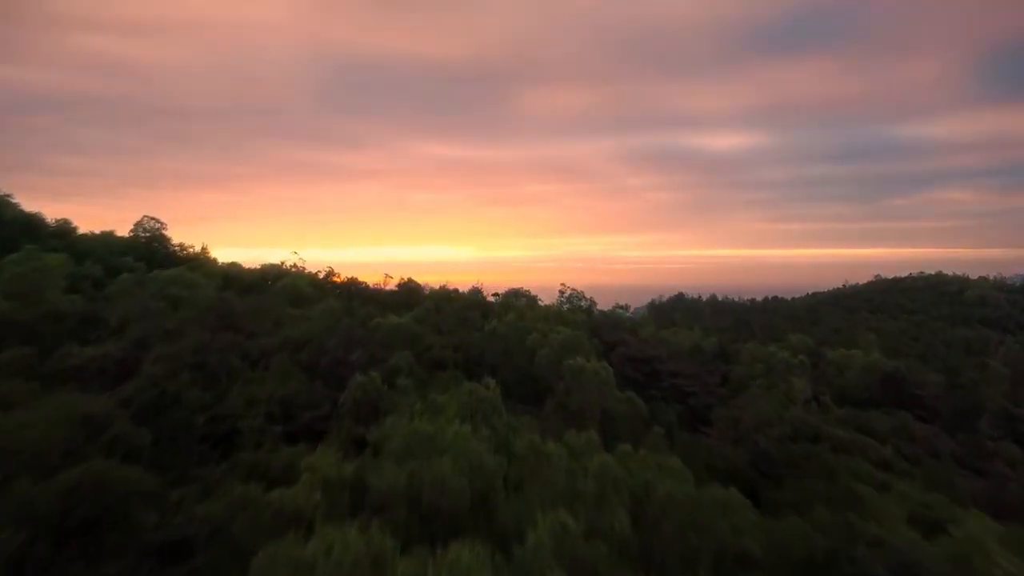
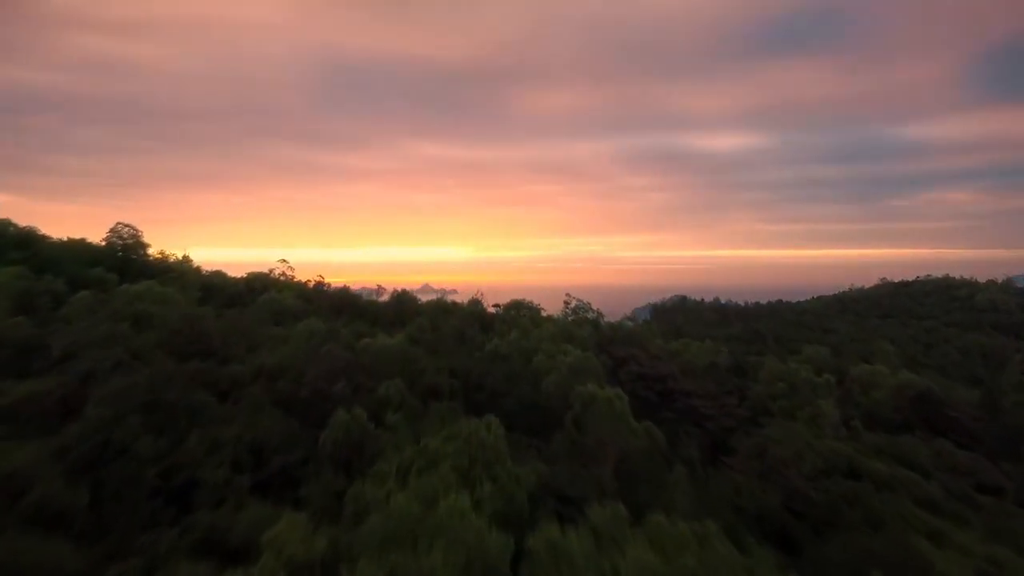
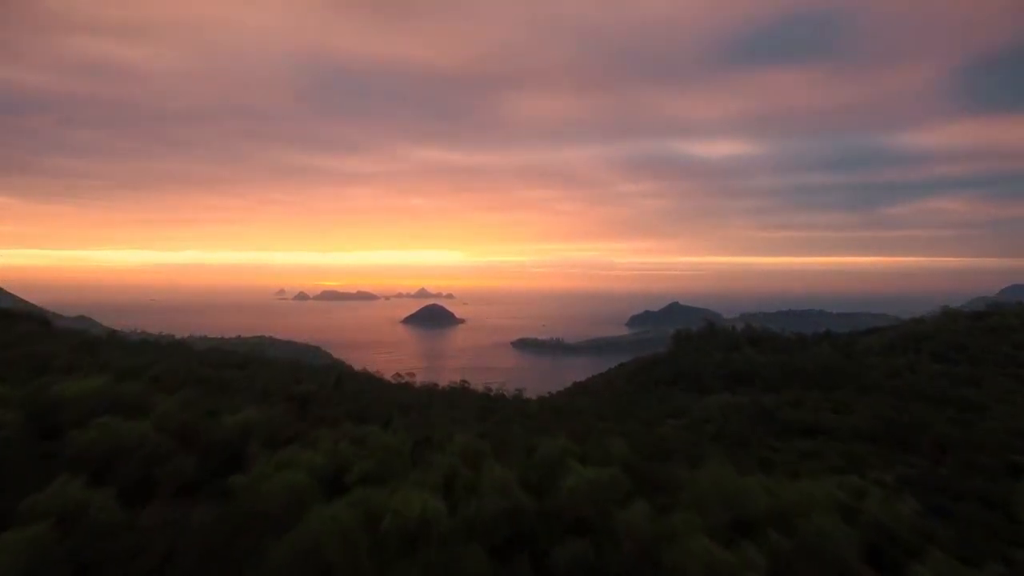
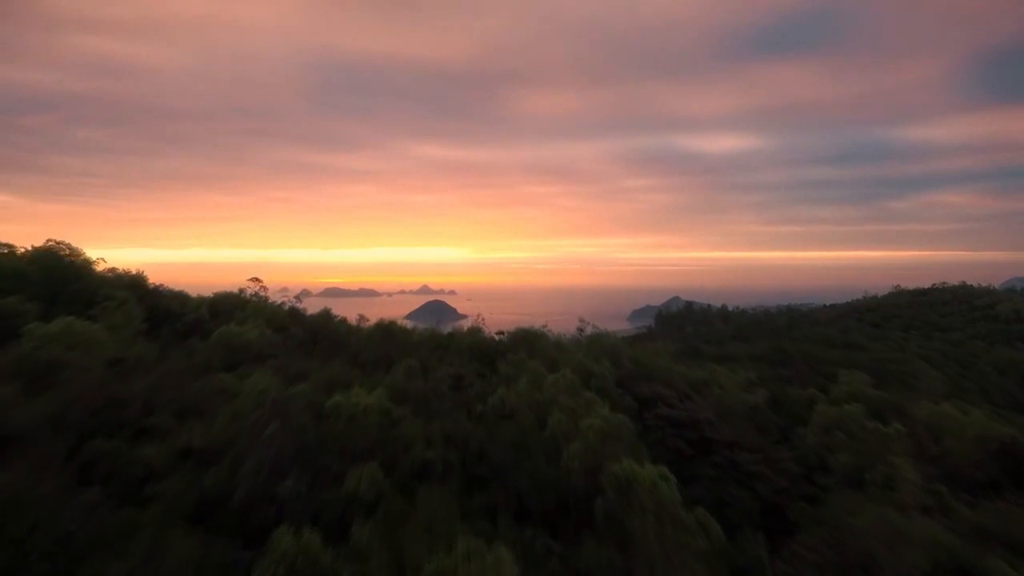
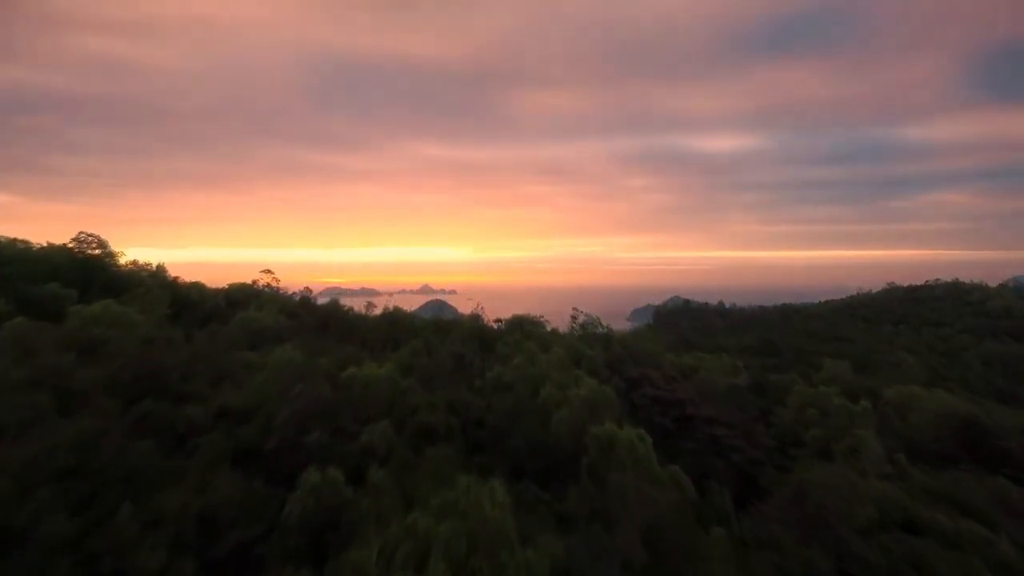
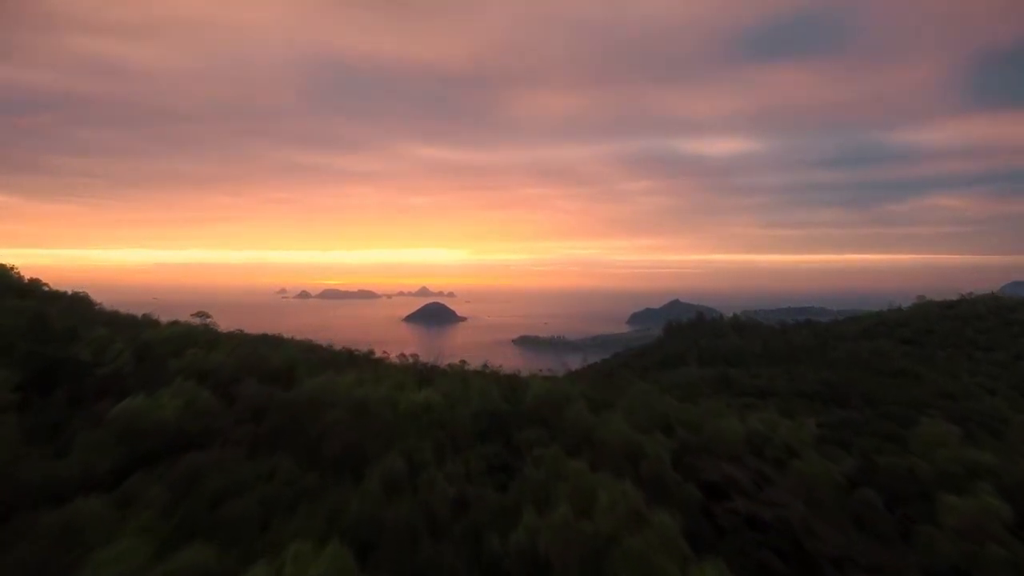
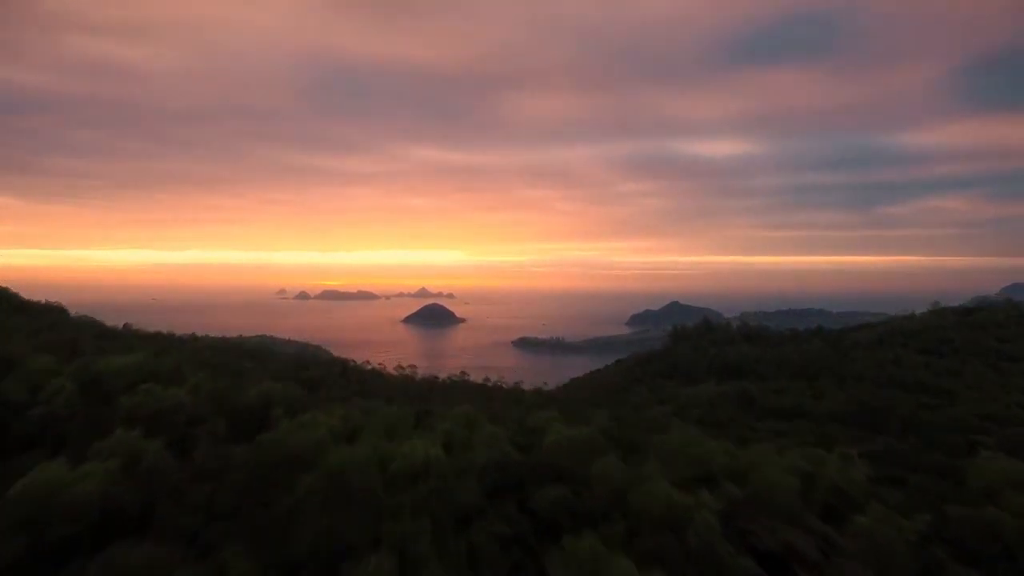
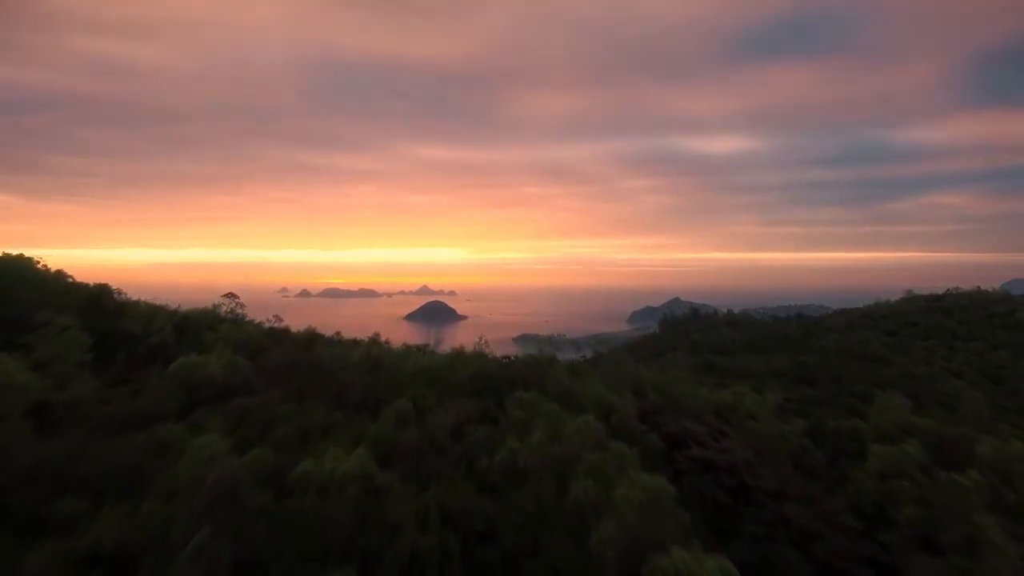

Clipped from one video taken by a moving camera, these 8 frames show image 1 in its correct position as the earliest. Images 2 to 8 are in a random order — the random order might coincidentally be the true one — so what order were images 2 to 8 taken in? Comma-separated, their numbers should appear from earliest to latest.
2, 5, 4, 8, 6, 7, 3
